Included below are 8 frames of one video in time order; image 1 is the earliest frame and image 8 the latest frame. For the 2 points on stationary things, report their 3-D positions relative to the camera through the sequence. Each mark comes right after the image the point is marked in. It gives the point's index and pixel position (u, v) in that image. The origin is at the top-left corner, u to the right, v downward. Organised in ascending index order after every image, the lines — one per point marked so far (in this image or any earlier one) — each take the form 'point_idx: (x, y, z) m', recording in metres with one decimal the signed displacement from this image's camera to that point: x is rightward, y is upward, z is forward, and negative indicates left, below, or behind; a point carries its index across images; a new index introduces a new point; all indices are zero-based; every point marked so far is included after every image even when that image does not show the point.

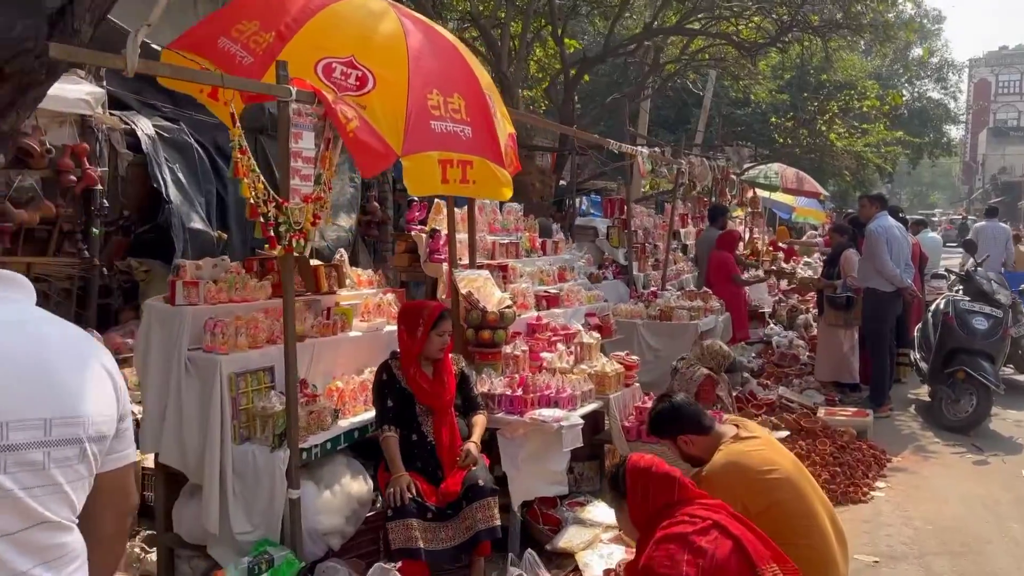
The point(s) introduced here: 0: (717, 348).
0: (+1.8, -0.6, +6.9) m
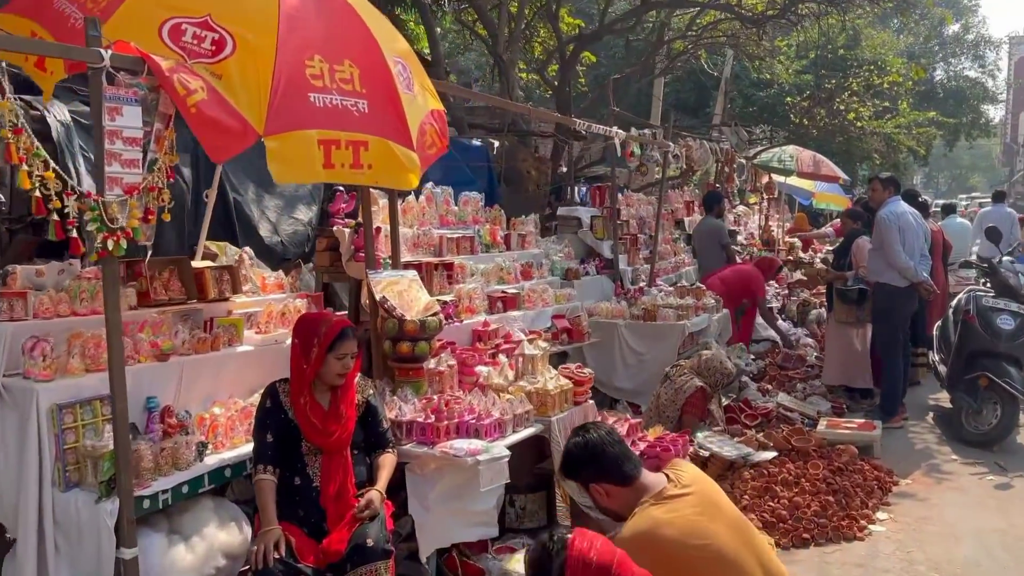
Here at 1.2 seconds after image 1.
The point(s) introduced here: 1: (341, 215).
0: (+1.5, -0.5, +6.1) m
1: (-1.0, +0.5, +5.1) m
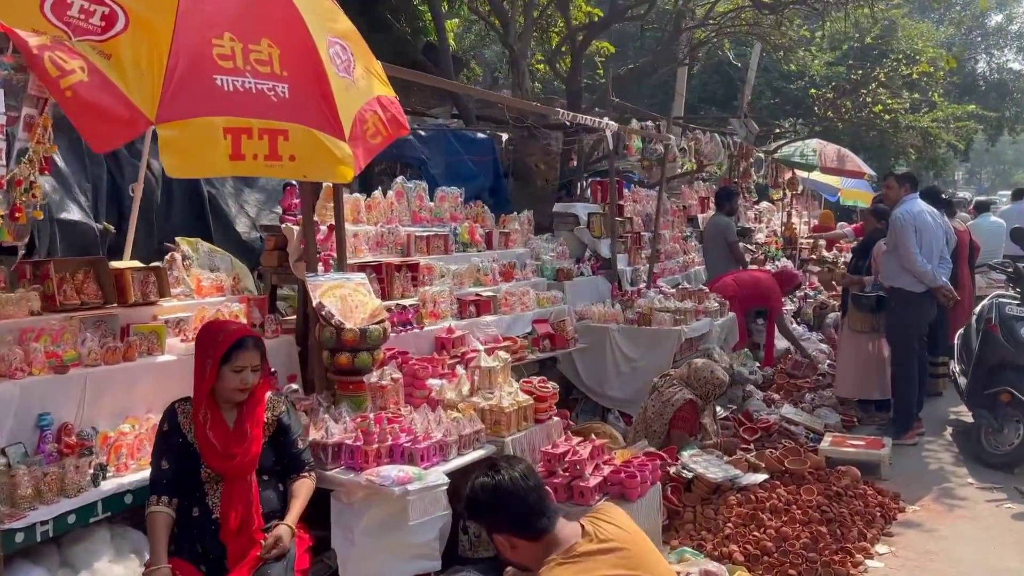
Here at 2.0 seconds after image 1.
0: (+1.3, -0.6, +5.6) m
1: (-1.2, +0.4, +4.7) m
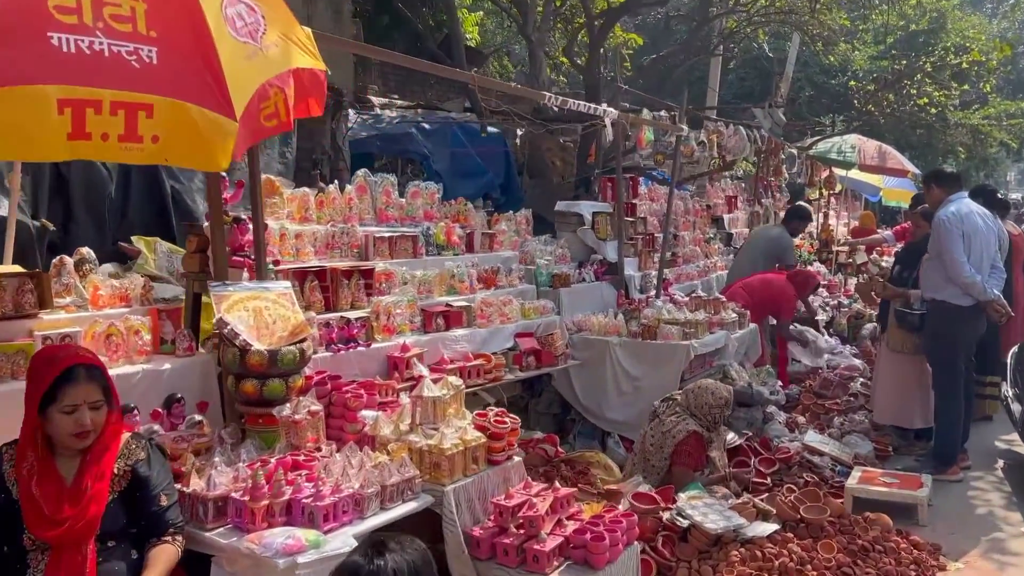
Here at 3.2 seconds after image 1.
0: (+1.2, -0.6, +4.8) m
1: (-1.4, +0.4, +4.0) m
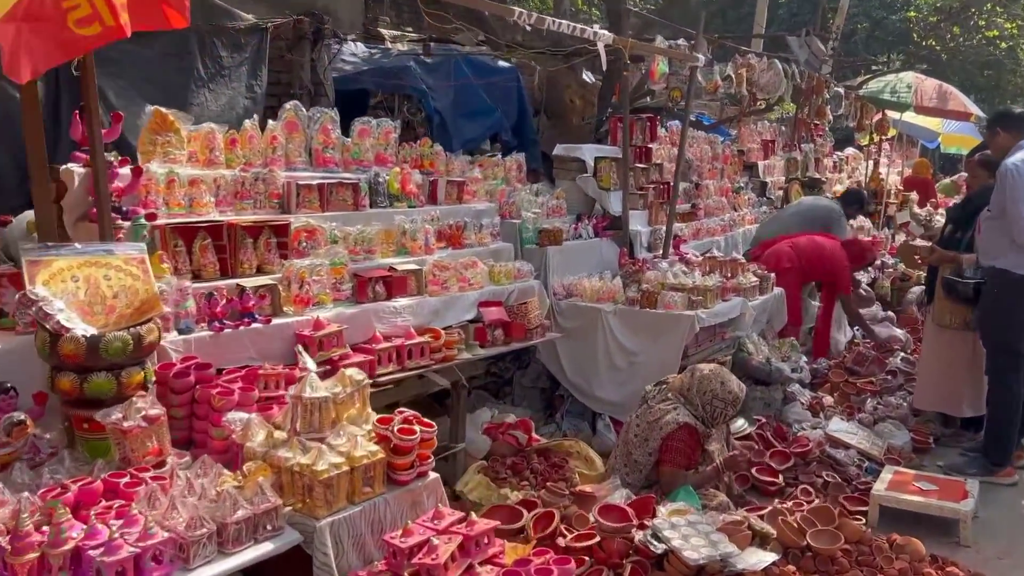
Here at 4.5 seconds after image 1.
0: (+1.0, -0.5, +4.0) m
1: (-1.7, +0.6, +3.2) m
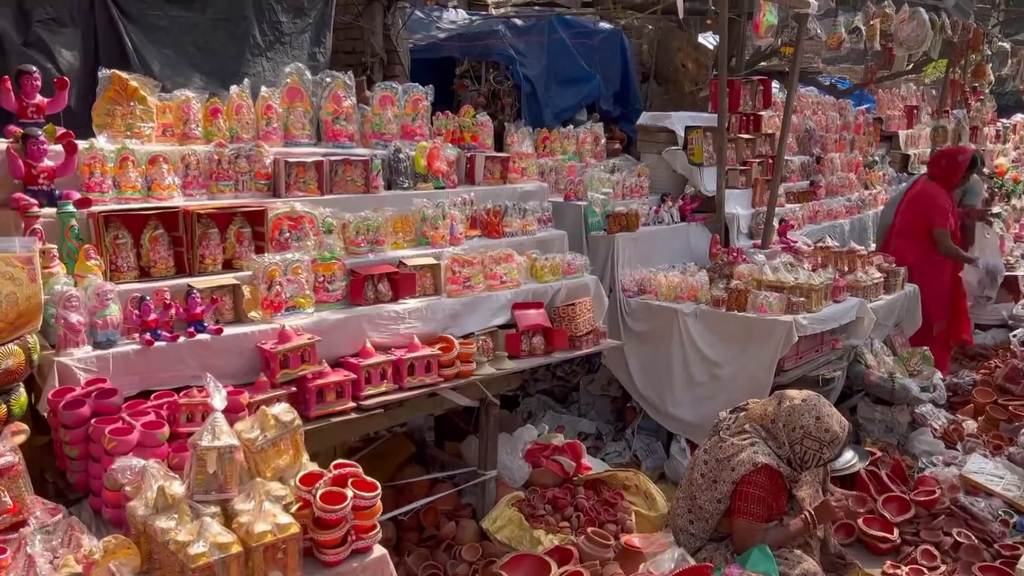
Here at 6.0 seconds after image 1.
0: (+1.1, -0.5, +3.1) m
1: (-1.6, +0.6, +2.7) m
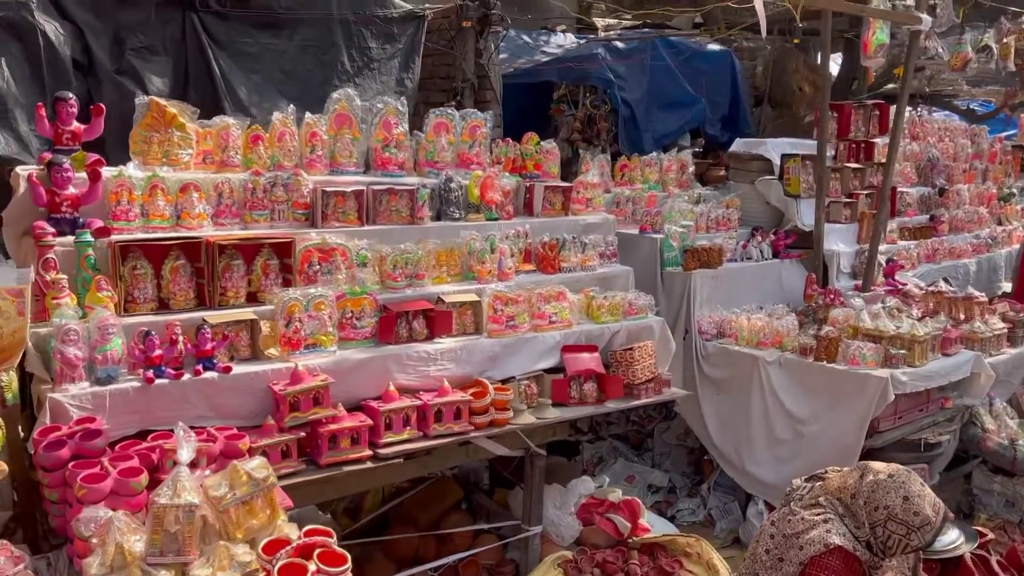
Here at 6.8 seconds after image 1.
0: (+1.2, -0.7, +2.6) m
1: (-1.5, +0.5, +2.7) m
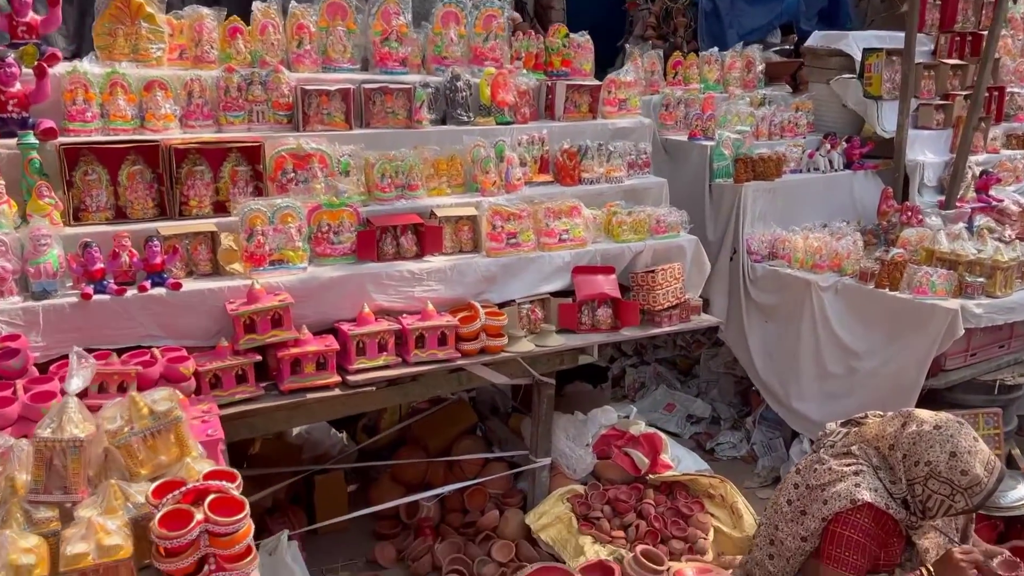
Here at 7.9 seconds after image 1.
0: (+1.1, -0.5, +2.2) m
1: (-1.5, +0.8, +2.5) m
